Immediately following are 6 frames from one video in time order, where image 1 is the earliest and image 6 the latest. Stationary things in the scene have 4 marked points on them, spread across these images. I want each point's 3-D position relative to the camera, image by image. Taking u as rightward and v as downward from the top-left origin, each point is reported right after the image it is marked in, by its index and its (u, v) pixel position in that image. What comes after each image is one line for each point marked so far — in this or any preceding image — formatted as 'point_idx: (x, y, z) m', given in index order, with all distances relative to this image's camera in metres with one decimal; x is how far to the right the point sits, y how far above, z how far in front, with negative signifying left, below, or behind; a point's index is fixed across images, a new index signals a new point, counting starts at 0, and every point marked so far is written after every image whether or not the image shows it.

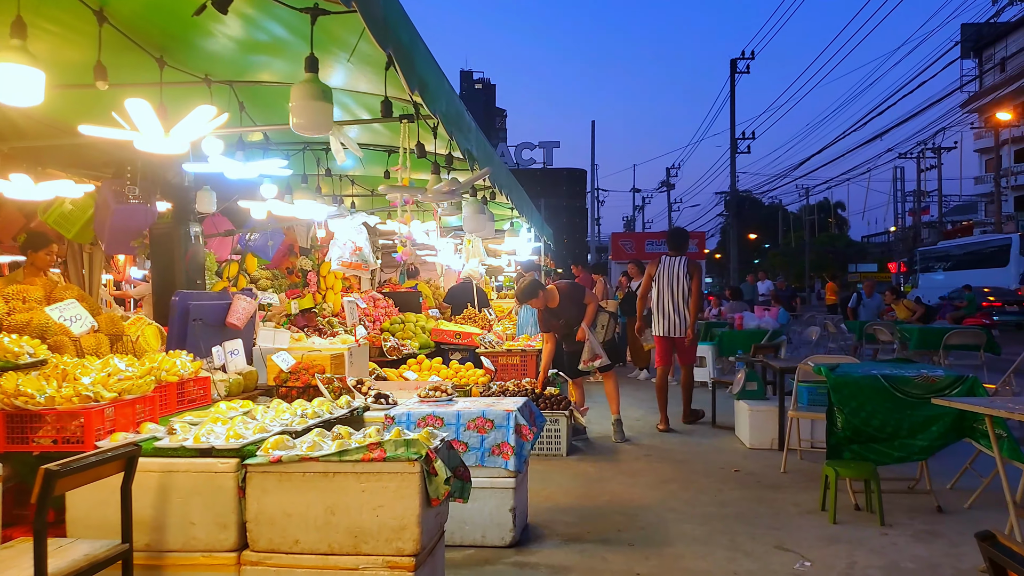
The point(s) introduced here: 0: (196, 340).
0: (-1.7, -0.3, +4.3) m
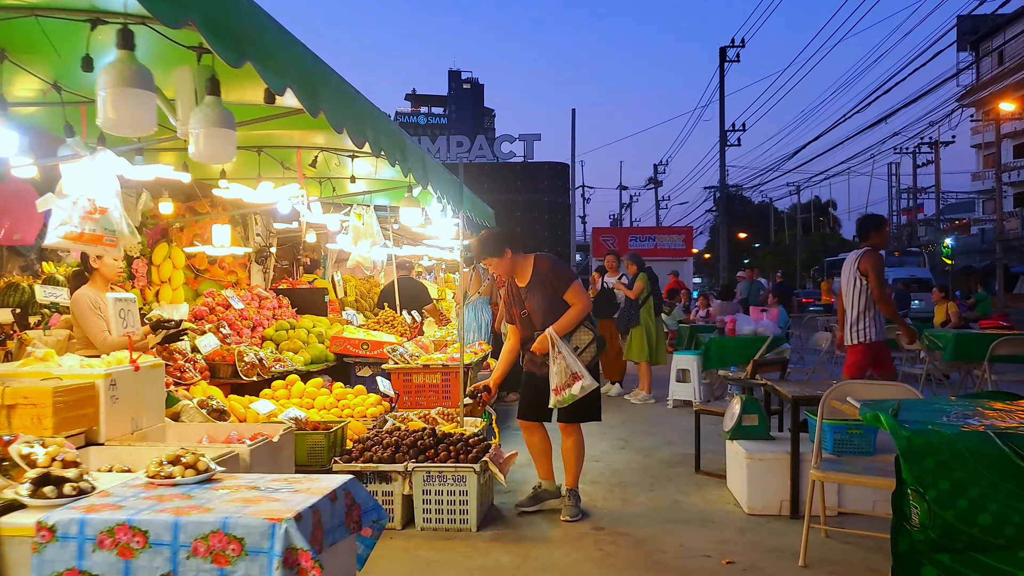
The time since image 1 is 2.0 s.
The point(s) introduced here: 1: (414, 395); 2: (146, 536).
0: (-2.2, -0.2, +2.4) m
1: (-0.7, -0.7, +5.5) m
2: (-0.8, -0.6, +1.9) m
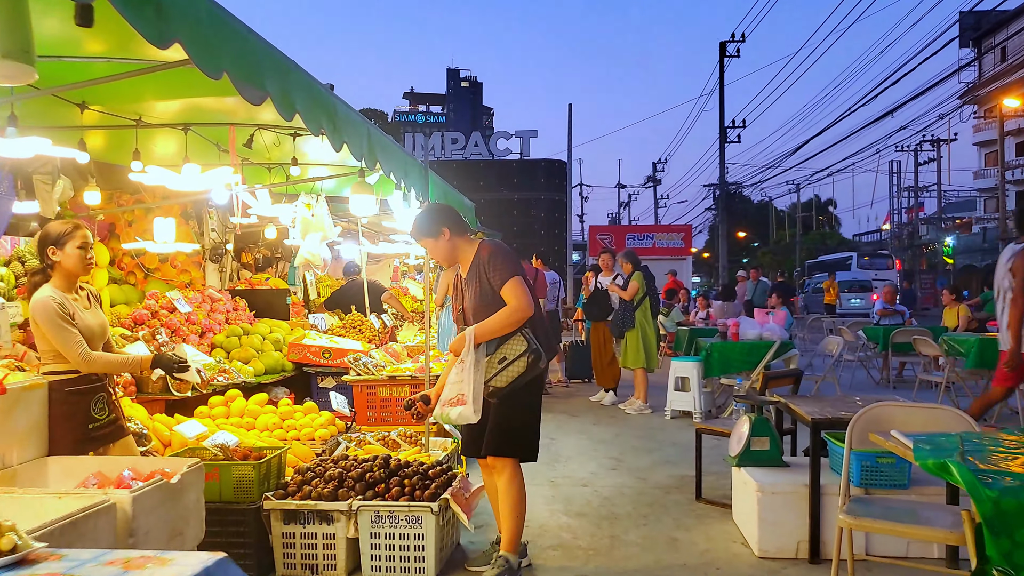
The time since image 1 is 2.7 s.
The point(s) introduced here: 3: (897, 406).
0: (-2.3, -0.2, +1.8) m
1: (-0.8, -0.7, +4.9) m
2: (-1.0, -0.6, +1.3) m
3: (+1.4, -0.4, +2.9) m
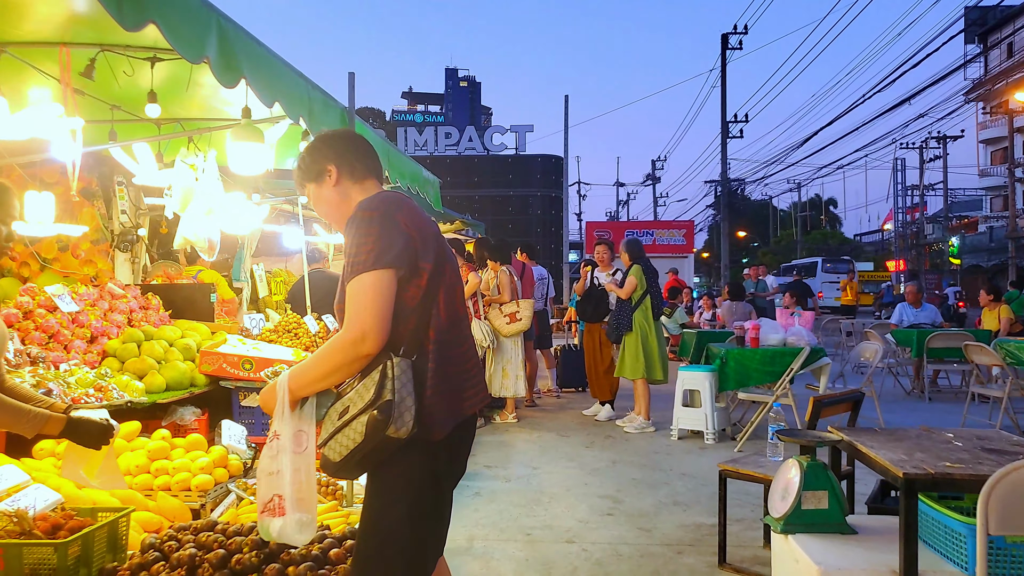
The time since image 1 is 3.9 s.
0: (-2.5, -0.2, +0.6) m
1: (-1.0, -0.7, +3.8) m
2: (-1.1, -0.6, +0.1) m
3: (+1.2, -0.4, +1.8) m
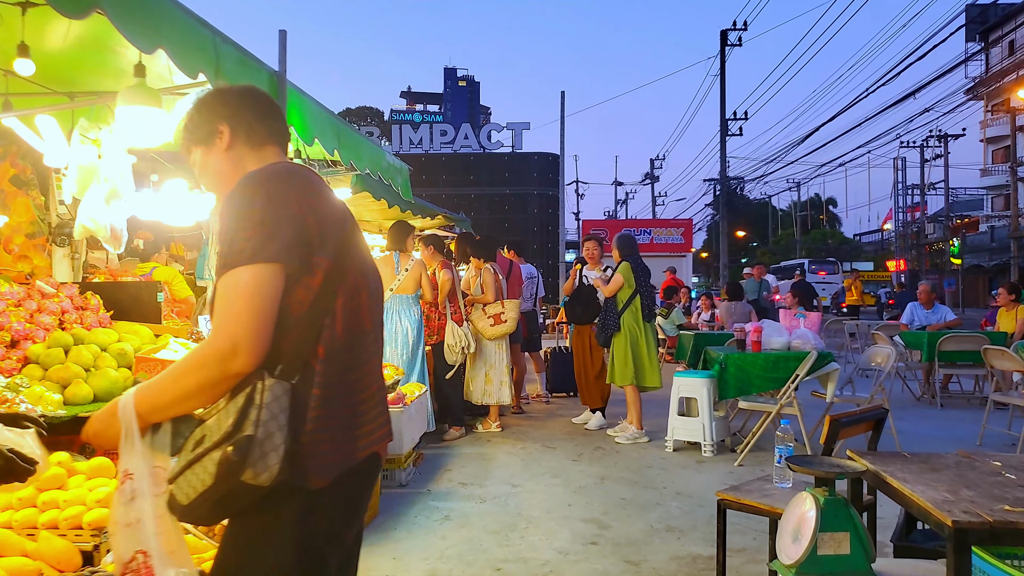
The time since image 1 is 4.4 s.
0: (-2.6, -0.2, +0.2) m
1: (-1.1, -0.7, +3.3) m
2: (-1.3, -0.5, -0.4) m
3: (+1.1, -0.4, +1.3) m
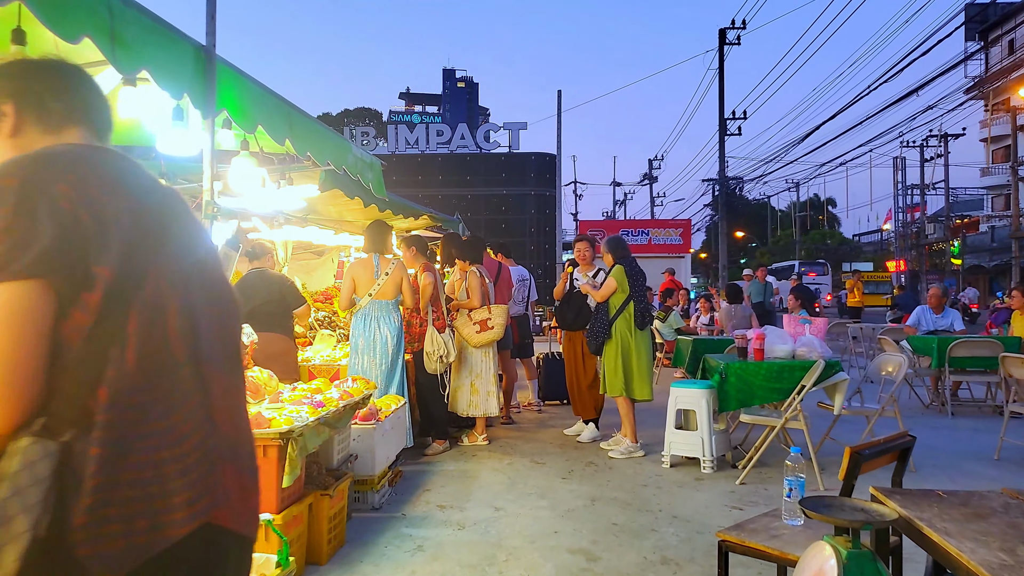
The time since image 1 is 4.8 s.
0: (-2.7, -0.2, -0.2) m
1: (-1.2, -0.7, +2.9) m
2: (-1.3, -0.6, -0.7) m
3: (+1.0, -0.4, +0.9) m
